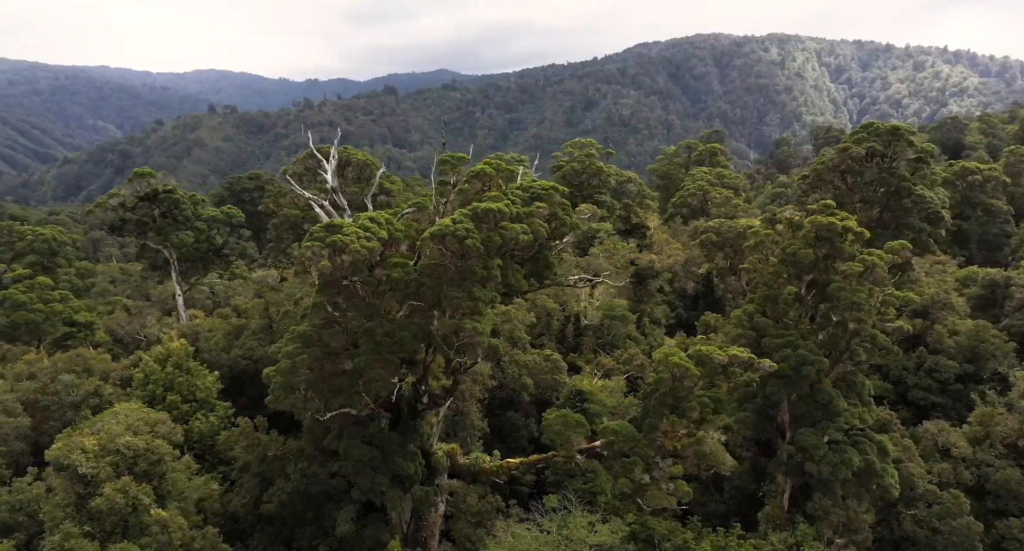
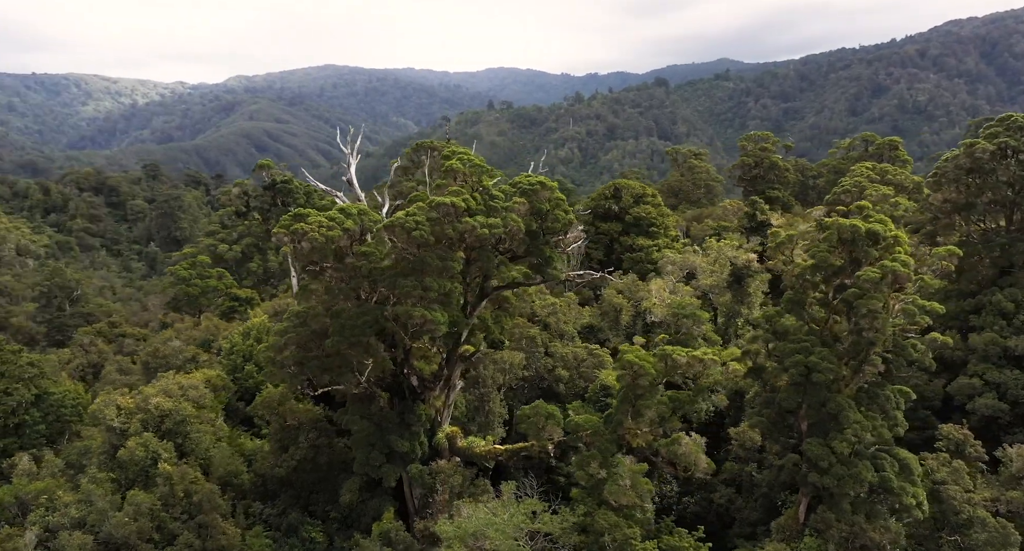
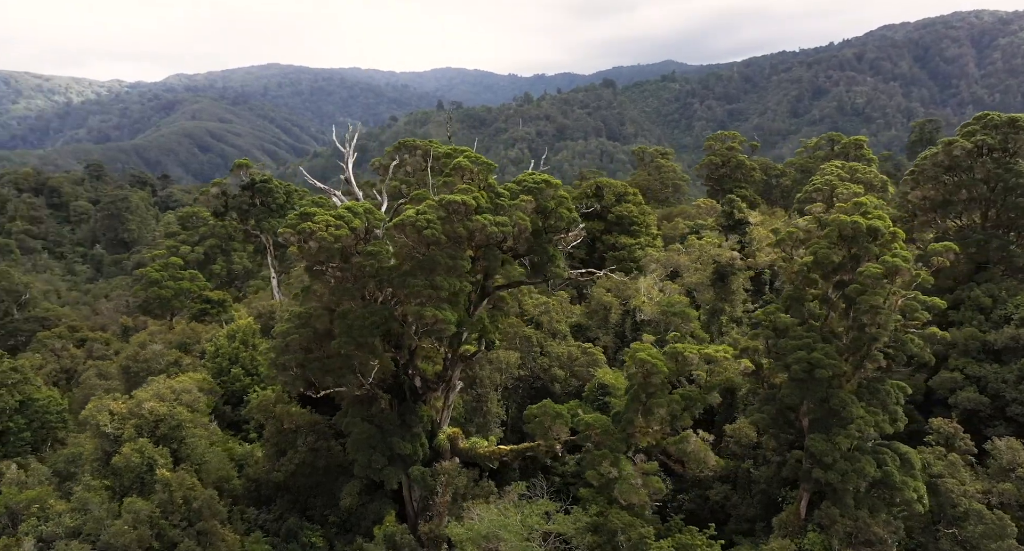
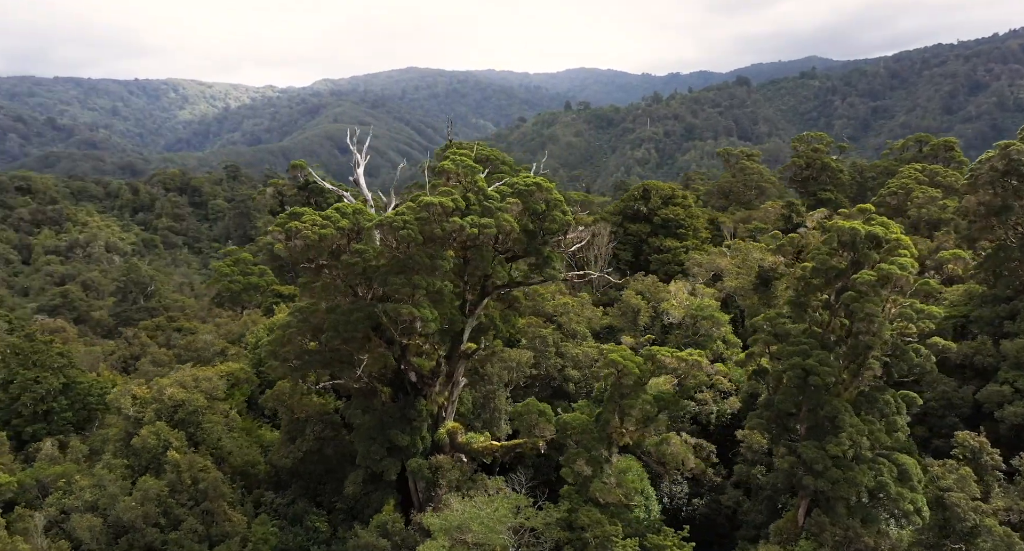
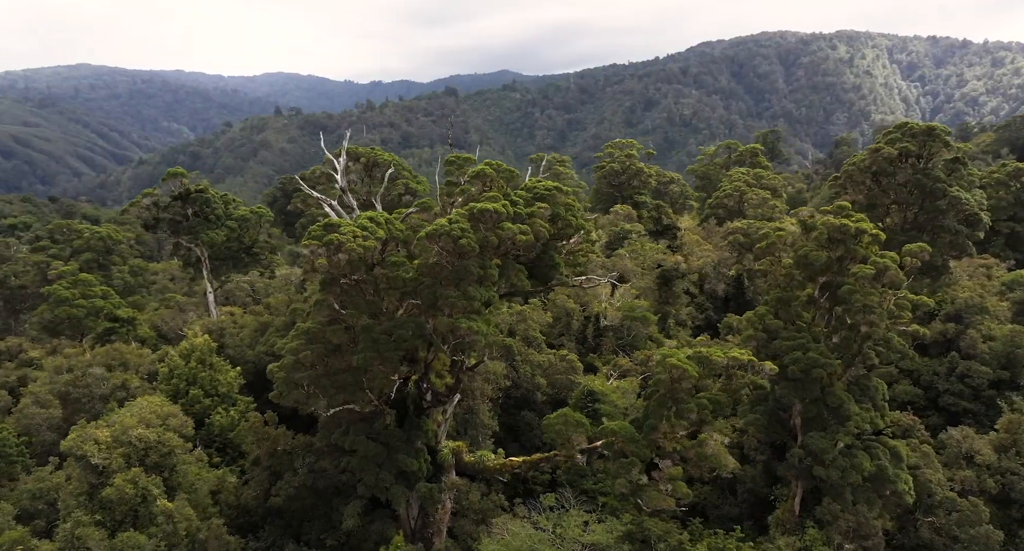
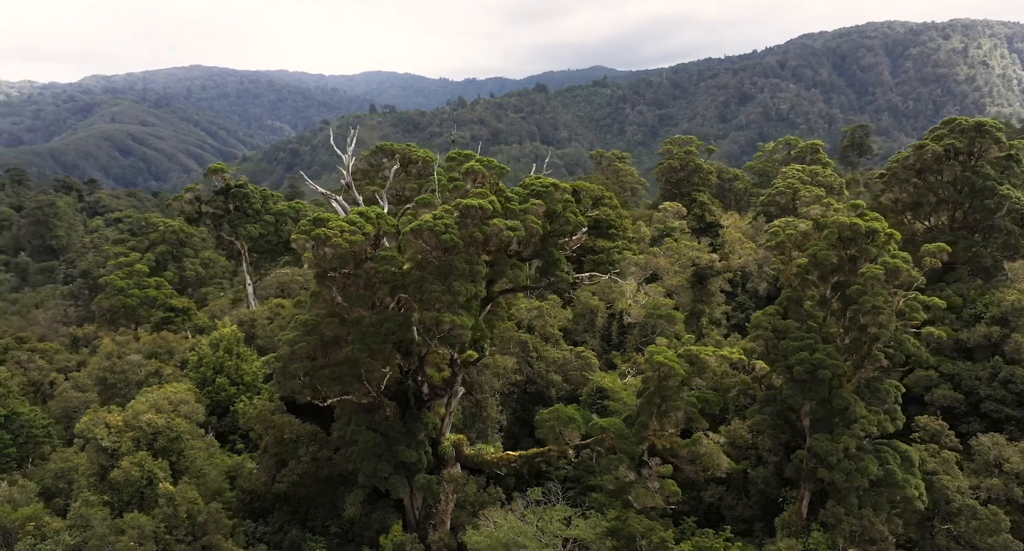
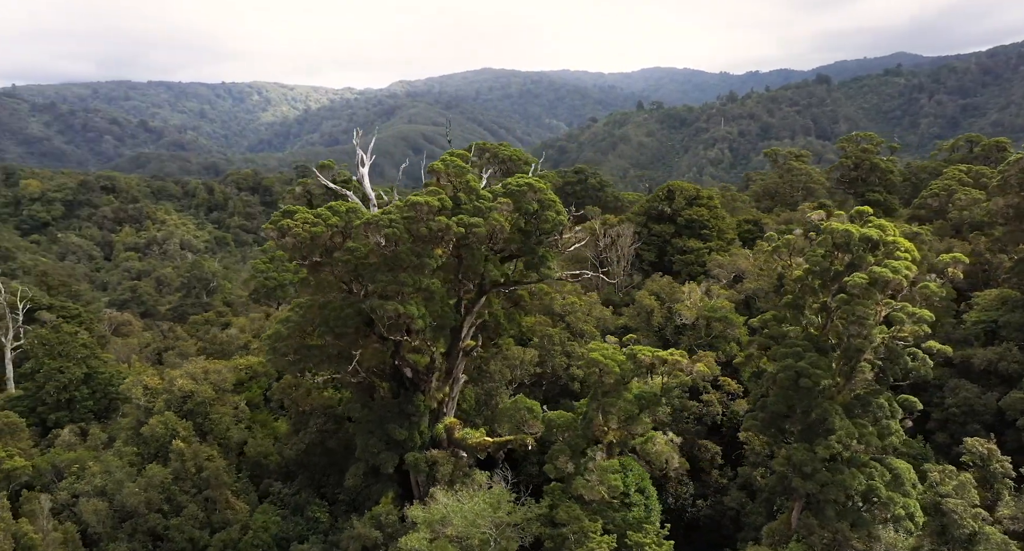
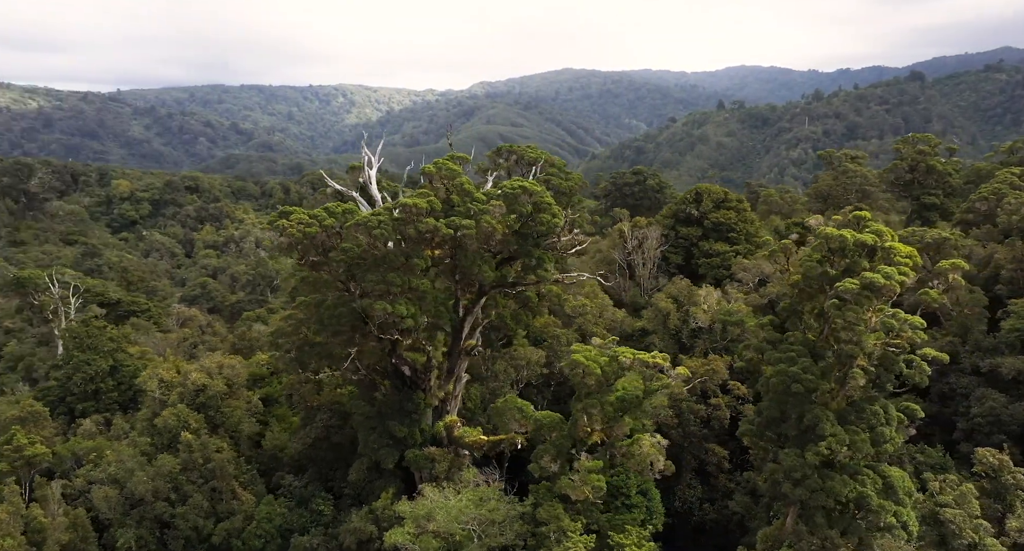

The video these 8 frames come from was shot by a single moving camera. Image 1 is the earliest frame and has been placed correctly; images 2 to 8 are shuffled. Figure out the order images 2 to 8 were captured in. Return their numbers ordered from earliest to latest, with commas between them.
5, 6, 3, 2, 4, 7, 8
